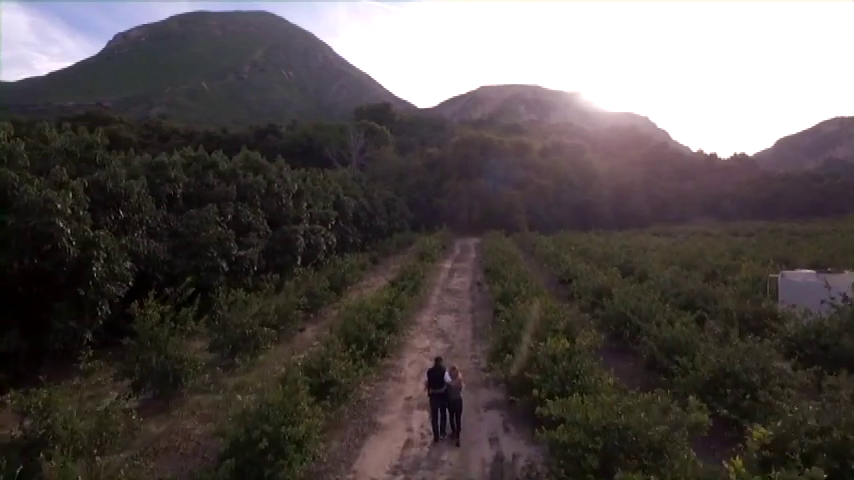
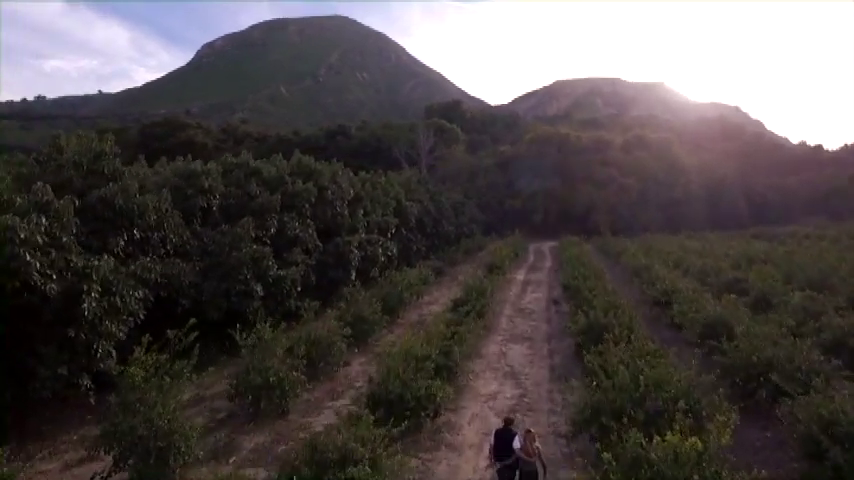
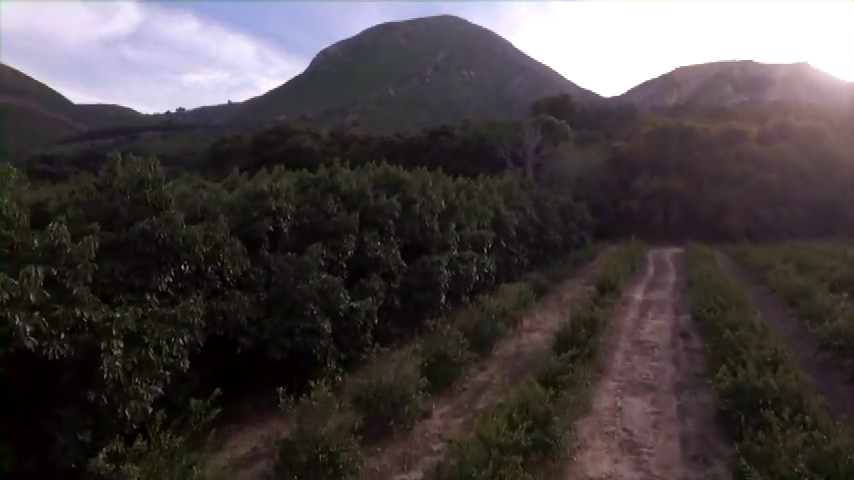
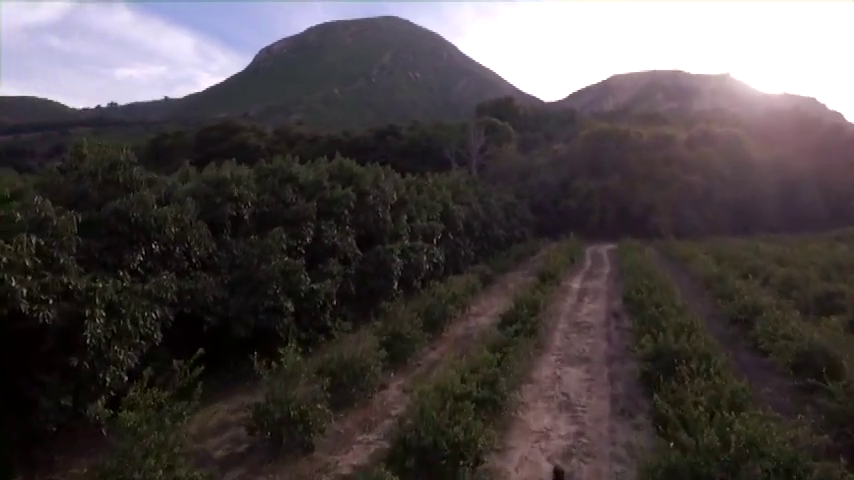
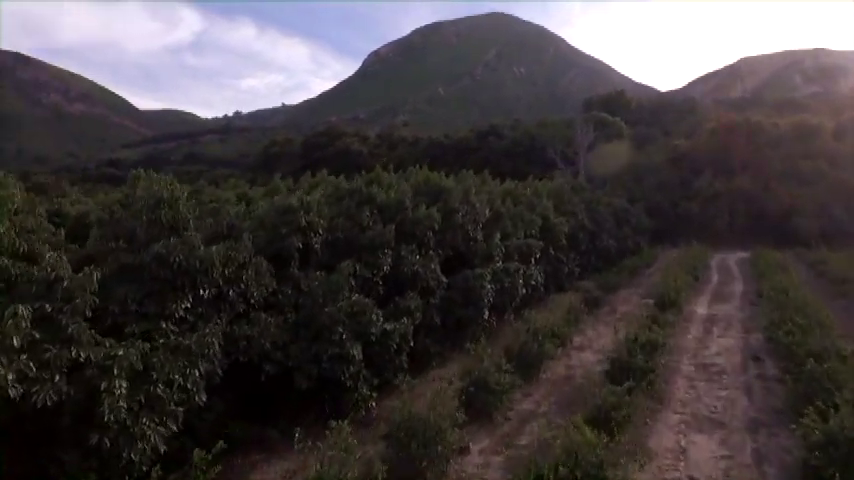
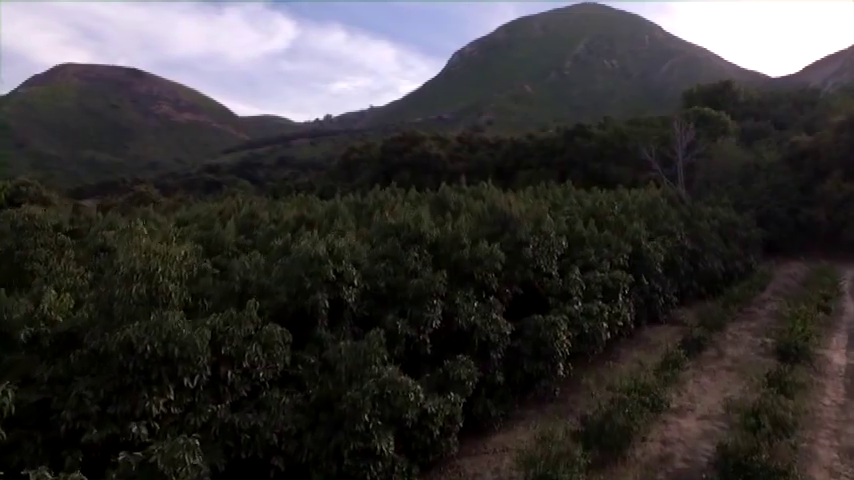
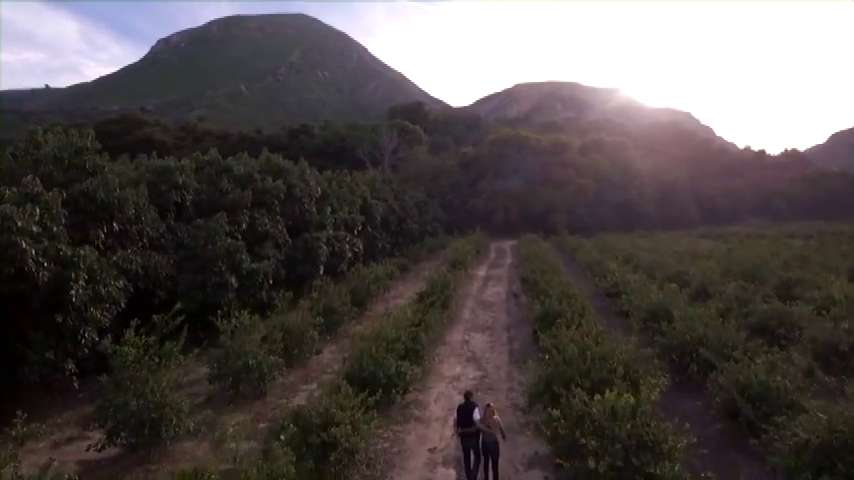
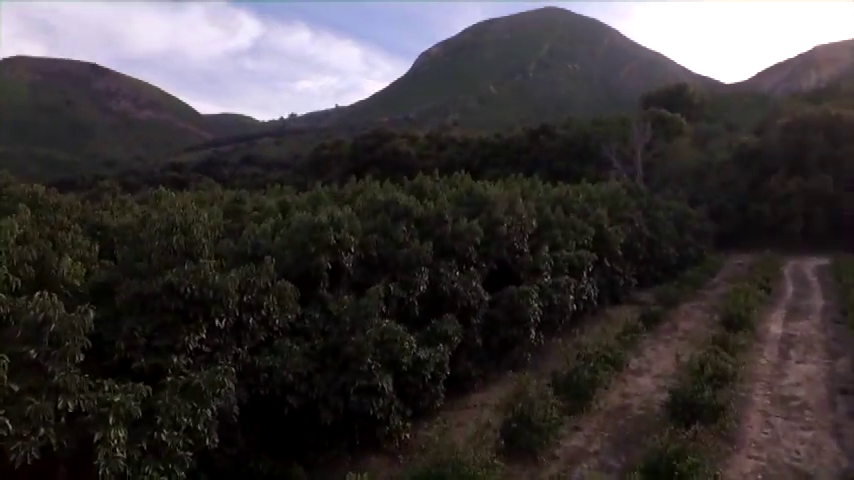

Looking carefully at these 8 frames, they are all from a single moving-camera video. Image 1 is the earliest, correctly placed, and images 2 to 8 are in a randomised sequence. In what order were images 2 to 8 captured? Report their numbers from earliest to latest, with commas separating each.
7, 2, 4, 3, 5, 8, 6
